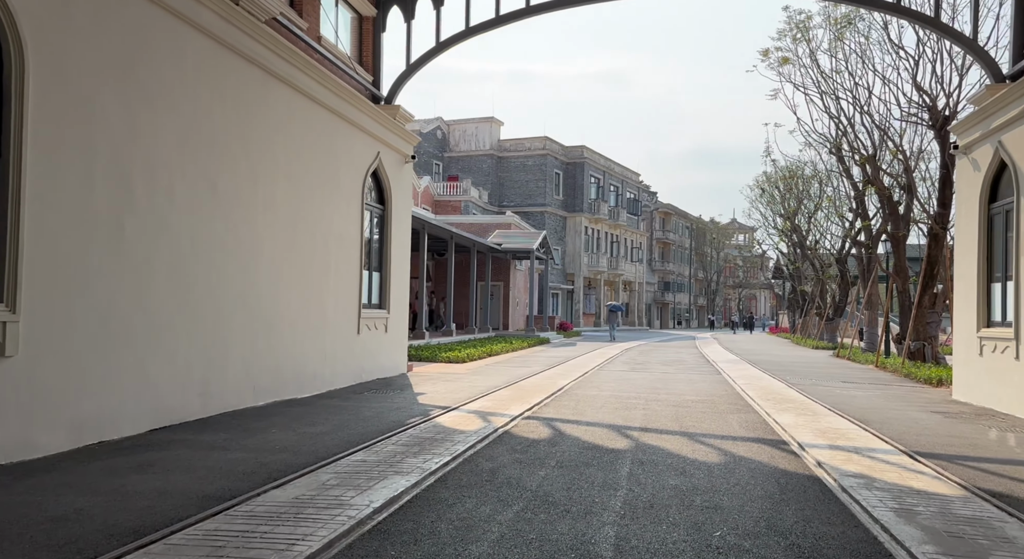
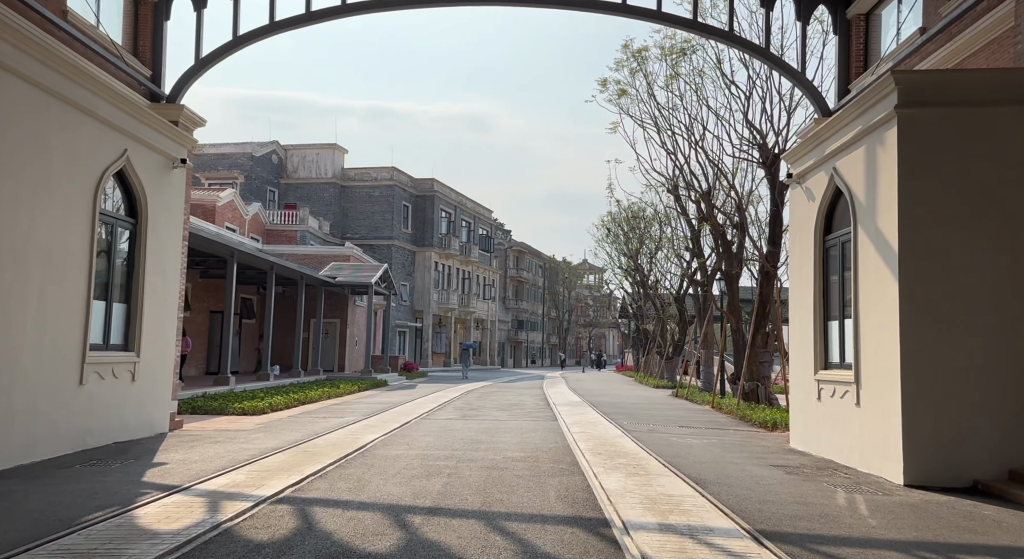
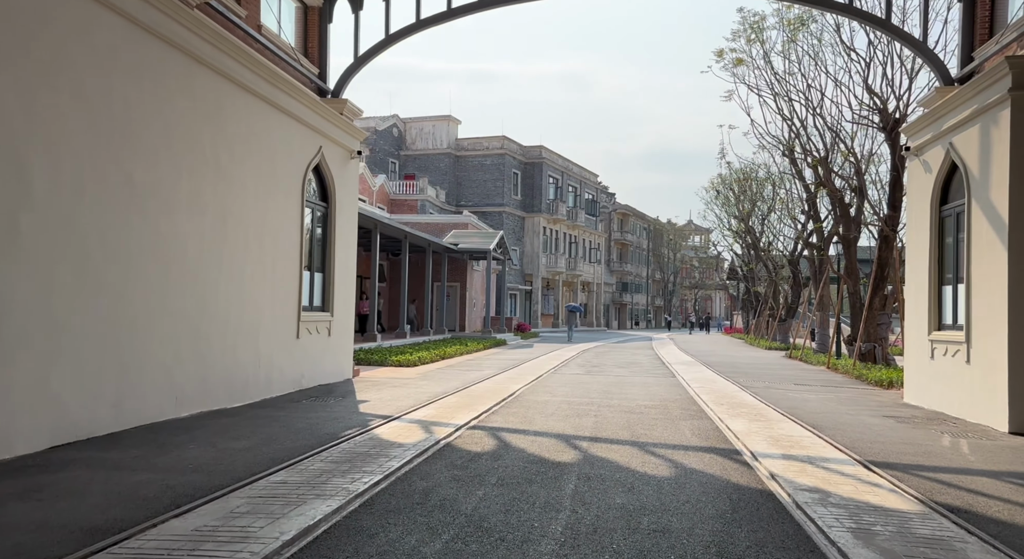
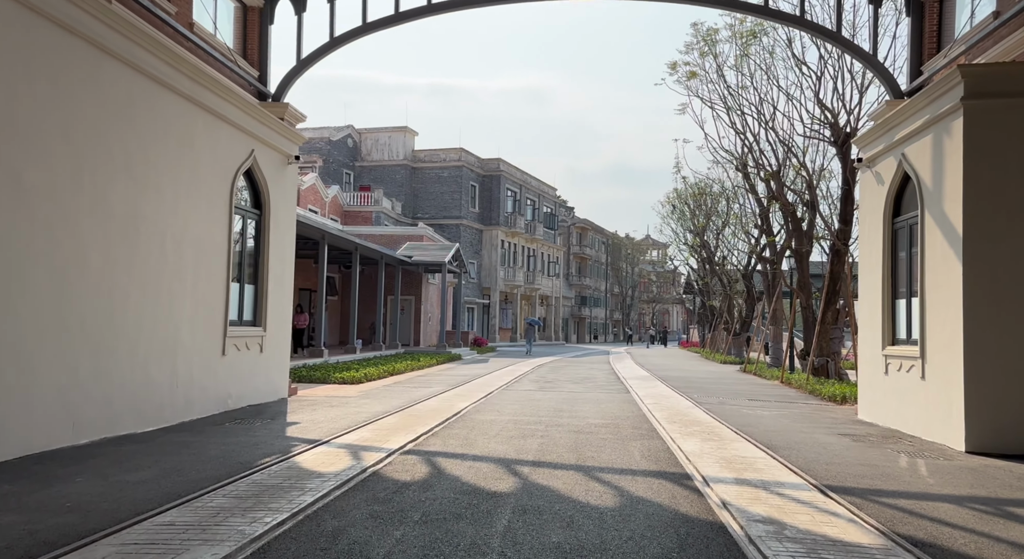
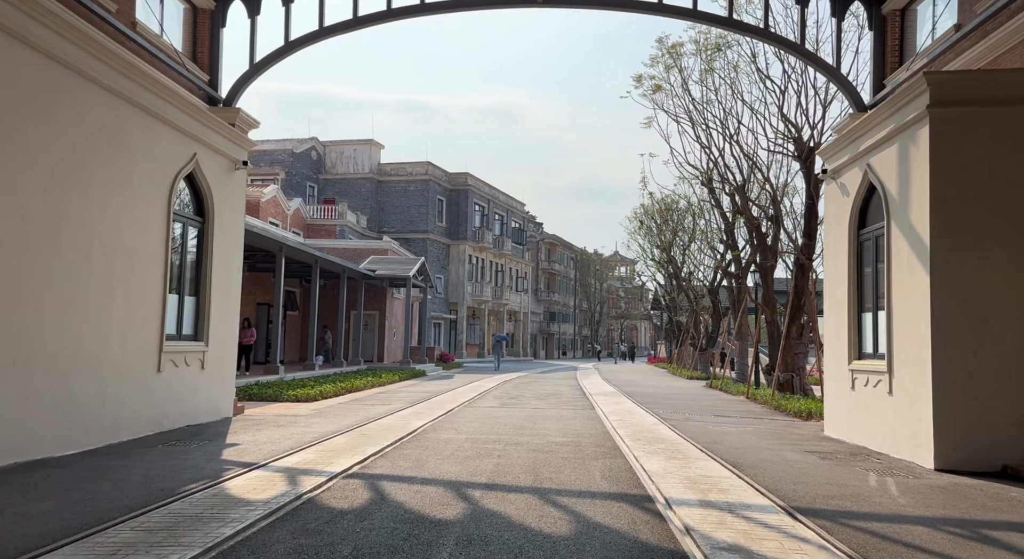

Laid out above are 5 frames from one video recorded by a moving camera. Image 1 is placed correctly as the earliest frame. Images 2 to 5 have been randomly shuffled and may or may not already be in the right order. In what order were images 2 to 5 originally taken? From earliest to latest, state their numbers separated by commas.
3, 4, 5, 2
